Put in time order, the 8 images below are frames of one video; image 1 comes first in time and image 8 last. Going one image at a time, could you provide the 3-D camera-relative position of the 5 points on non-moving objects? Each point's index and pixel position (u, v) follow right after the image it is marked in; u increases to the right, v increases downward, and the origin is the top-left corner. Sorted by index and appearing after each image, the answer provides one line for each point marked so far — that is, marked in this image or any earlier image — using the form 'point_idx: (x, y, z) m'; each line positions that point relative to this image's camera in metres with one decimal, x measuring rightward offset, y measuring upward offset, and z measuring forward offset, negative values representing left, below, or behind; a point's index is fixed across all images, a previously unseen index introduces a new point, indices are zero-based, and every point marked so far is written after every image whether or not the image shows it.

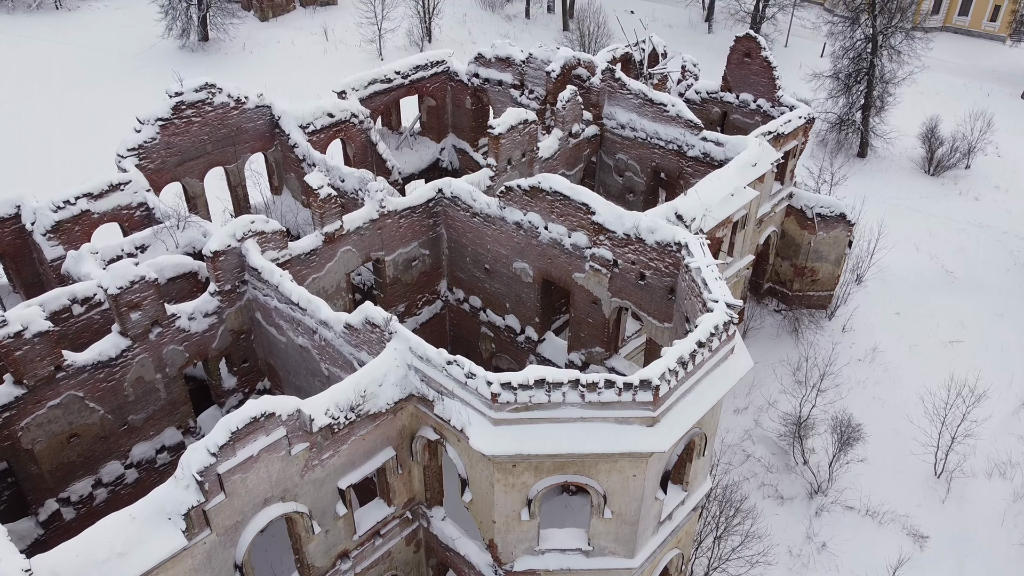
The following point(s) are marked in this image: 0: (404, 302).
0: (-2.8, -0.4, +17.9) m
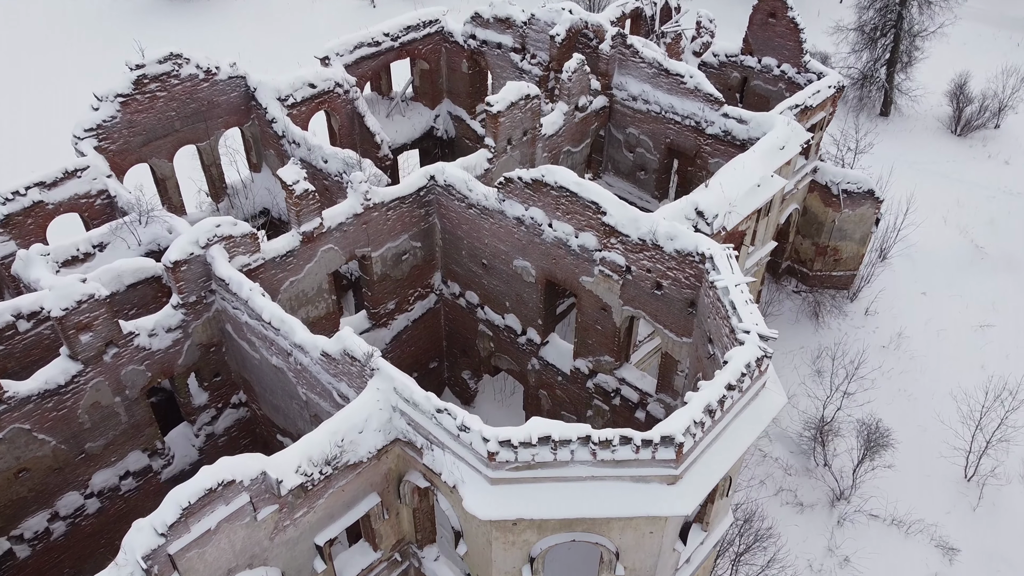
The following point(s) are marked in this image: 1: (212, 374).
0: (-2.8, -0.3, +16.3) m
1: (-5.7, -1.6, +13.4) m
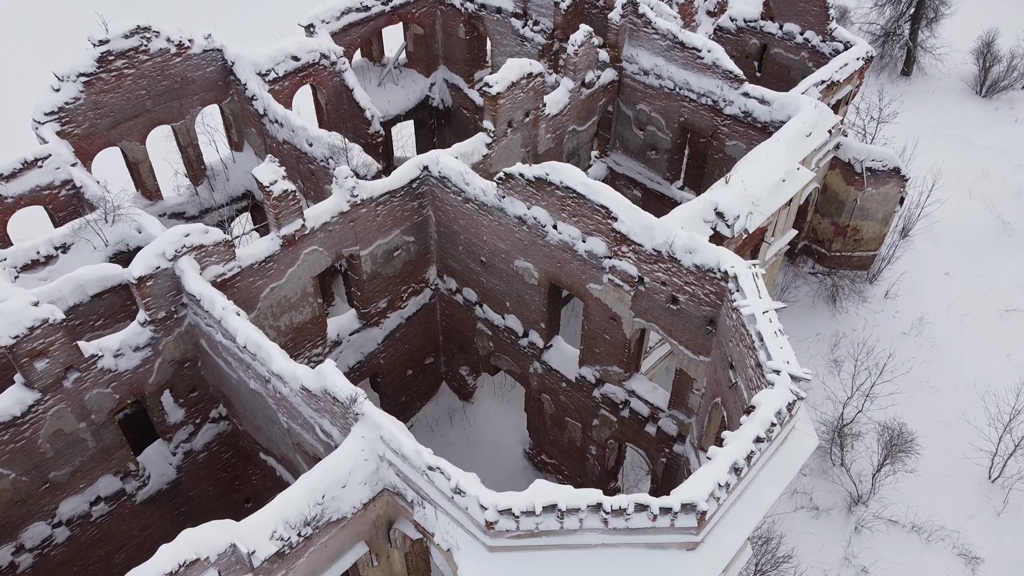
0: (-2.7, -0.2, +15.2) m
1: (-5.6, -1.8, +12.4) m
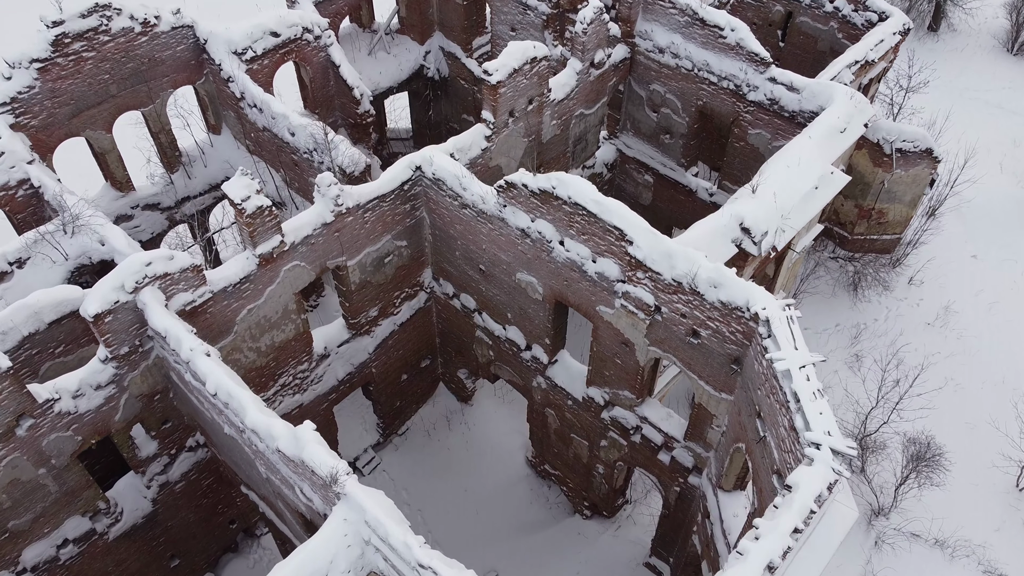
0: (-2.7, -0.4, +14.0) m
1: (-5.6, -2.1, +11.3) m
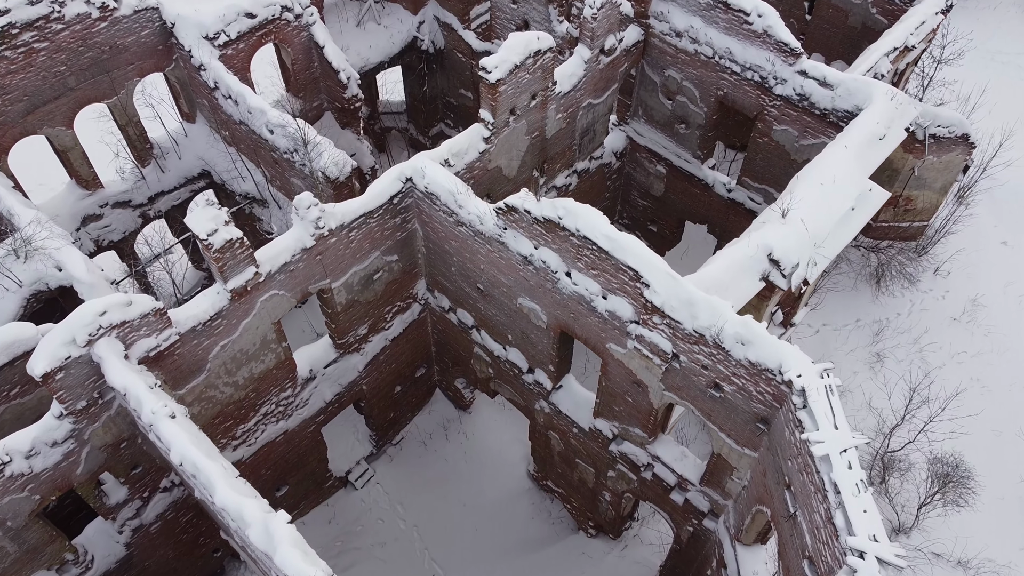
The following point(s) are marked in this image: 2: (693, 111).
0: (-2.7, -0.7, +12.9) m
1: (-5.6, -2.6, +10.4) m
2: (+3.8, +3.7, +15.0) m
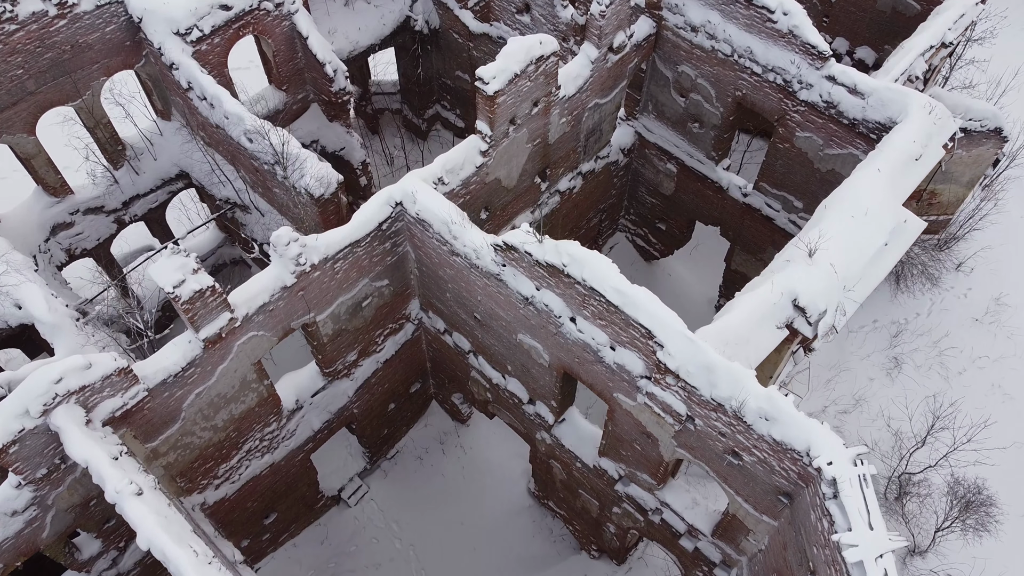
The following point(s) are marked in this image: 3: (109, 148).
0: (-2.7, -1.1, +12.1) m
1: (-5.6, -3.2, +9.7) m
2: (+3.8, +3.5, +13.8) m
3: (-7.9, +2.8, +14.0) m
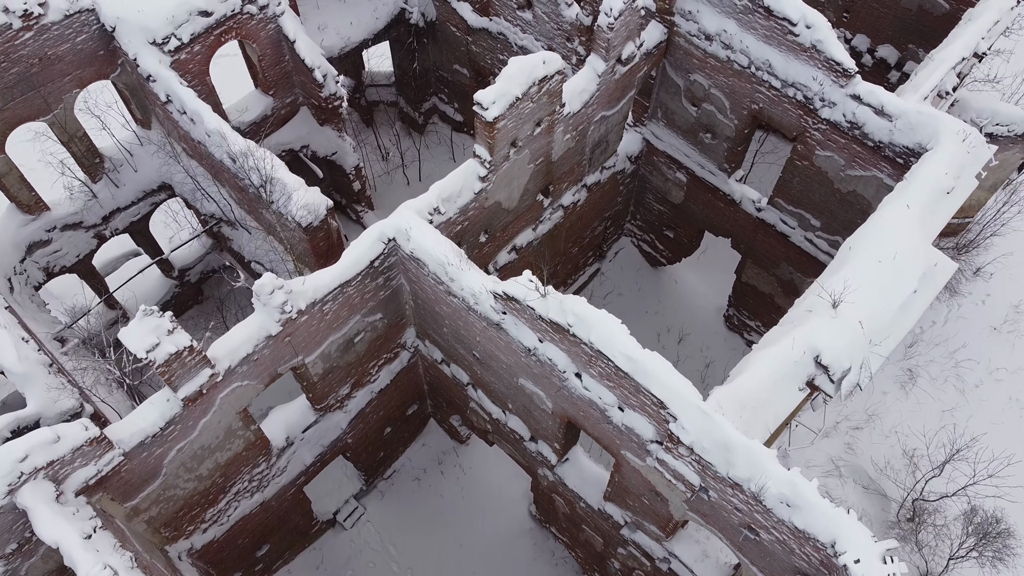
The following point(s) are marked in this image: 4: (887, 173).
0: (-2.7, -1.6, +11.5) m
1: (-5.6, -3.8, +9.3) m
2: (+3.8, +3.0, +13.0) m
3: (-7.9, +2.3, +13.2) m
4: (+5.8, +1.8, +11.1) m
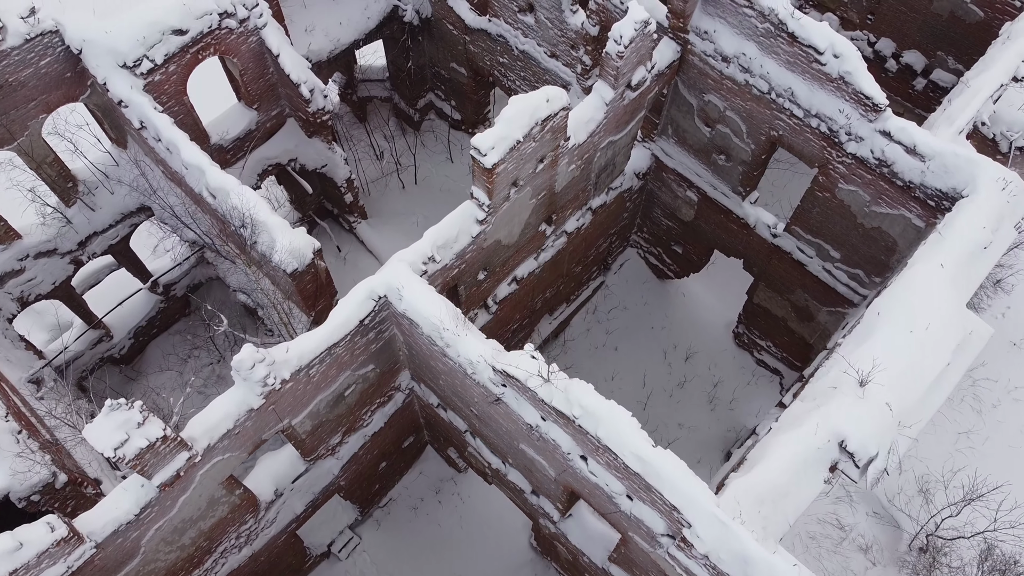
0: (-2.7, -2.2, +10.9) m
1: (-5.6, -4.6, +8.8) m
2: (+3.8, +2.4, +12.1) m
3: (-7.9, +1.8, +12.4) m
4: (+5.9, +1.1, +10.3) m
